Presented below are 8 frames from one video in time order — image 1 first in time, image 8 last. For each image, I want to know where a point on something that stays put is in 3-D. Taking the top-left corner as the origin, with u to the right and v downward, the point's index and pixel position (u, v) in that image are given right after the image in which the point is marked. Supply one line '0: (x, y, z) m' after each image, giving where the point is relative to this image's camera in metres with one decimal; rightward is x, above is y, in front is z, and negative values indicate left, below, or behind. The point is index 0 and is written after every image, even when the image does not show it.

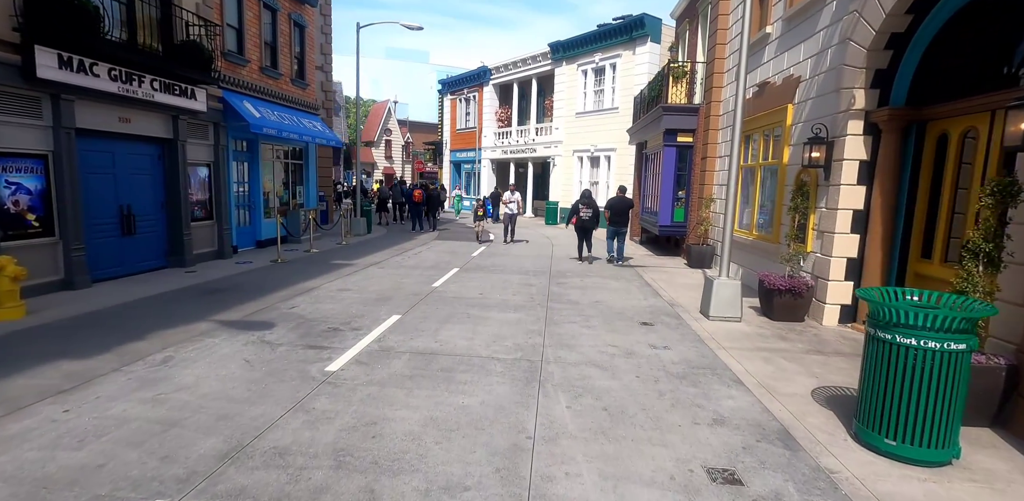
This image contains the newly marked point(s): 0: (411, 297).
0: (-1.6, -0.7, +8.4) m
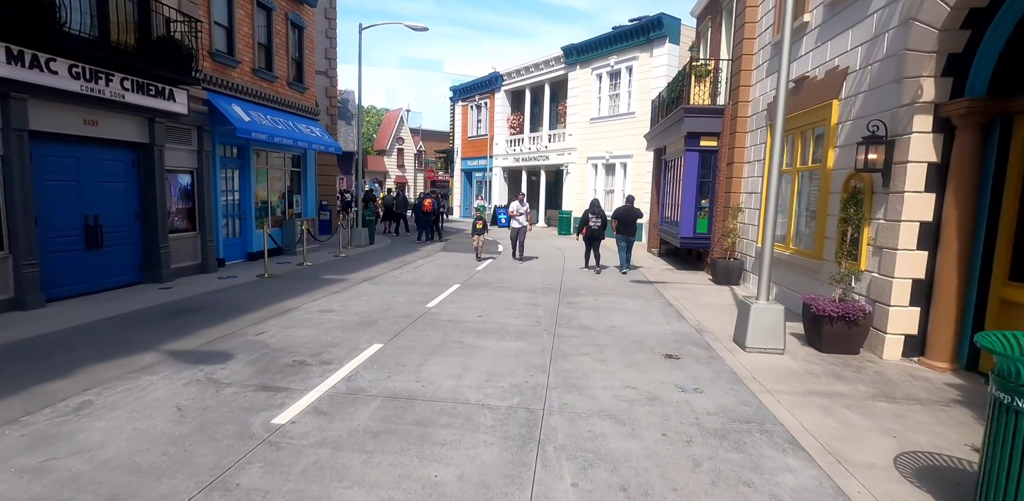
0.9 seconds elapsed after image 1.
0: (-1.6, -1.0, +7.4) m
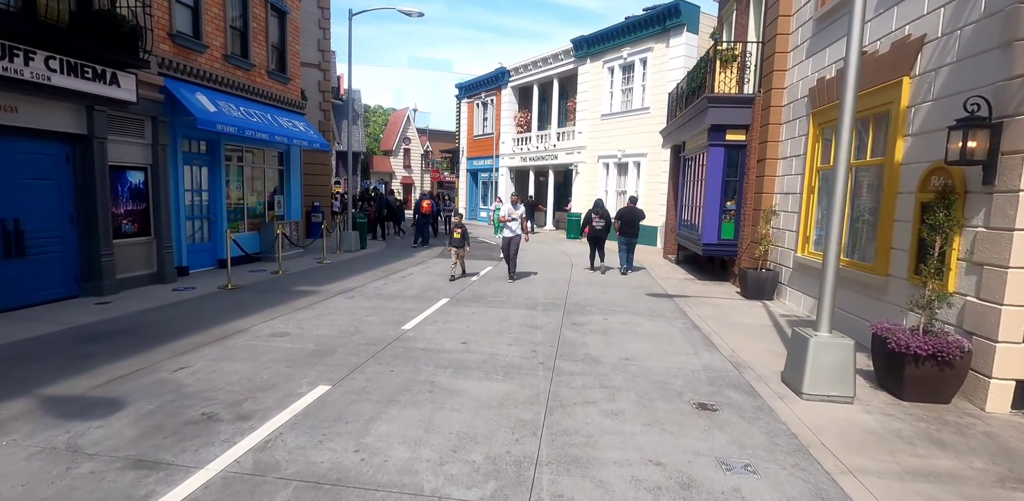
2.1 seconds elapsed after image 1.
0: (-1.7, -1.1, +6.0) m
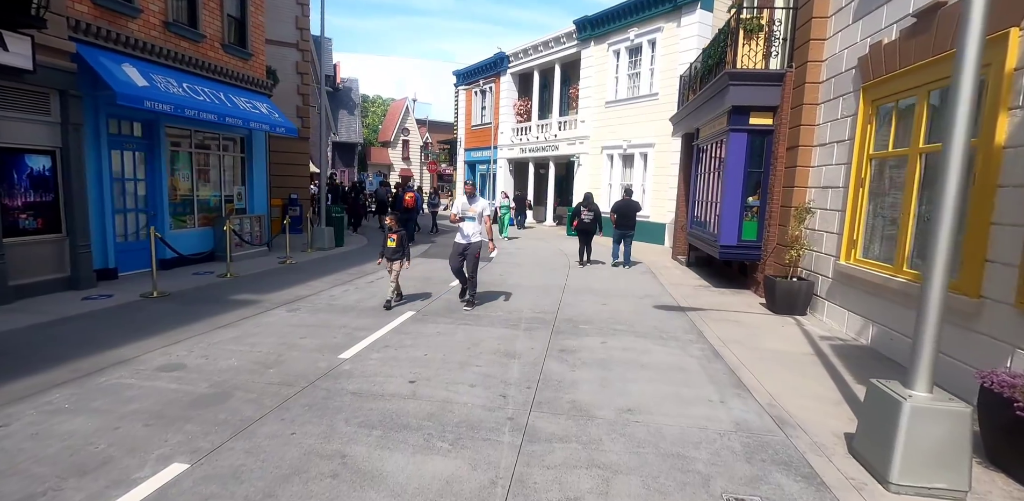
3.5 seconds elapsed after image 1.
0: (-2.0, -1.2, +4.4) m
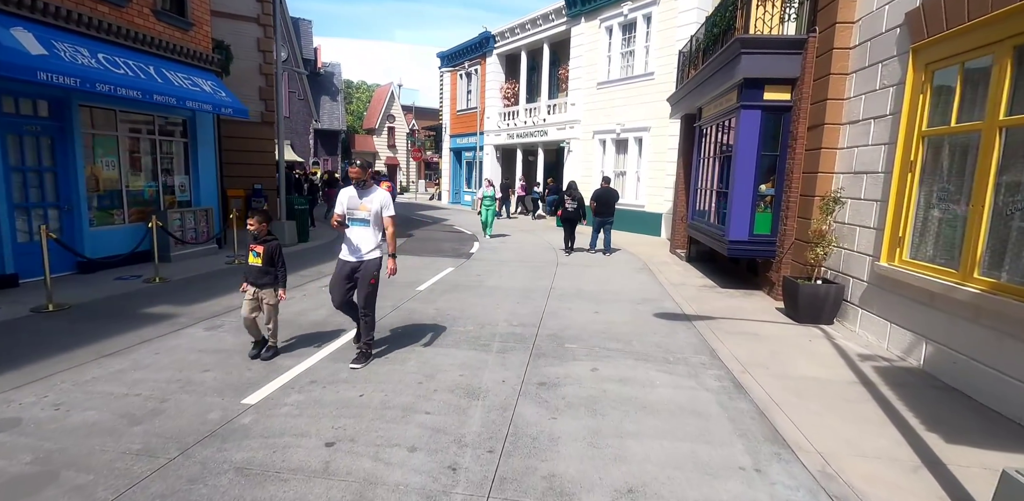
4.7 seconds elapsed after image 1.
0: (-2.3, -1.3, +3.1) m
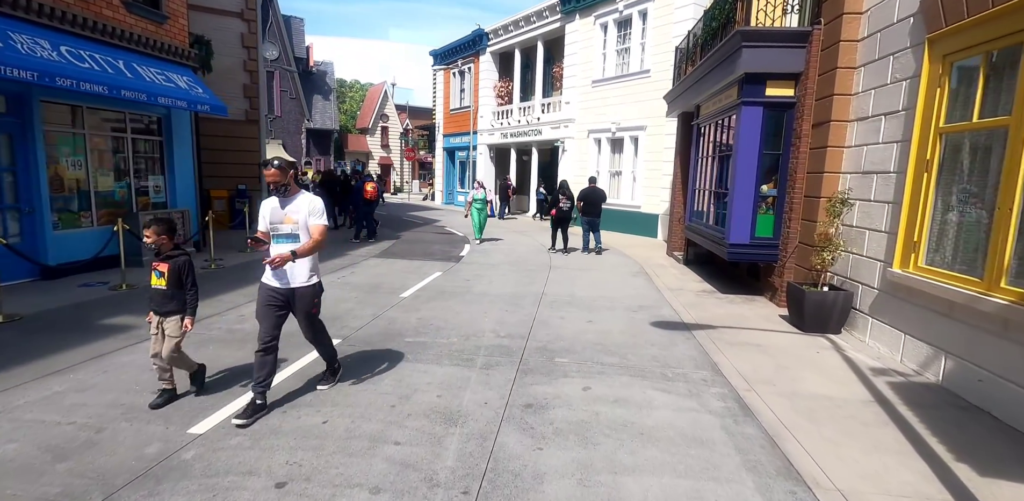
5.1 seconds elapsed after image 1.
0: (-2.4, -1.3, +2.6) m
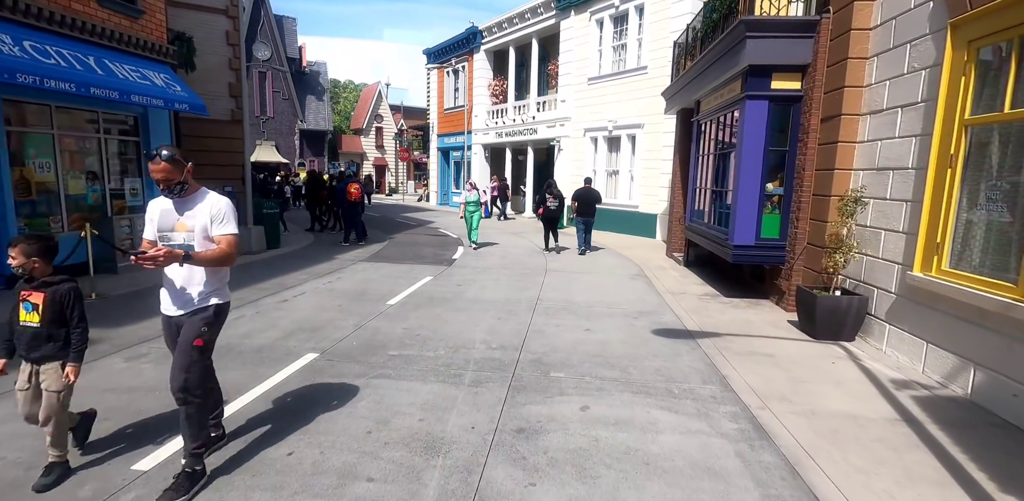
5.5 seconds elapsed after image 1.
0: (-2.5, -1.4, +2.2) m
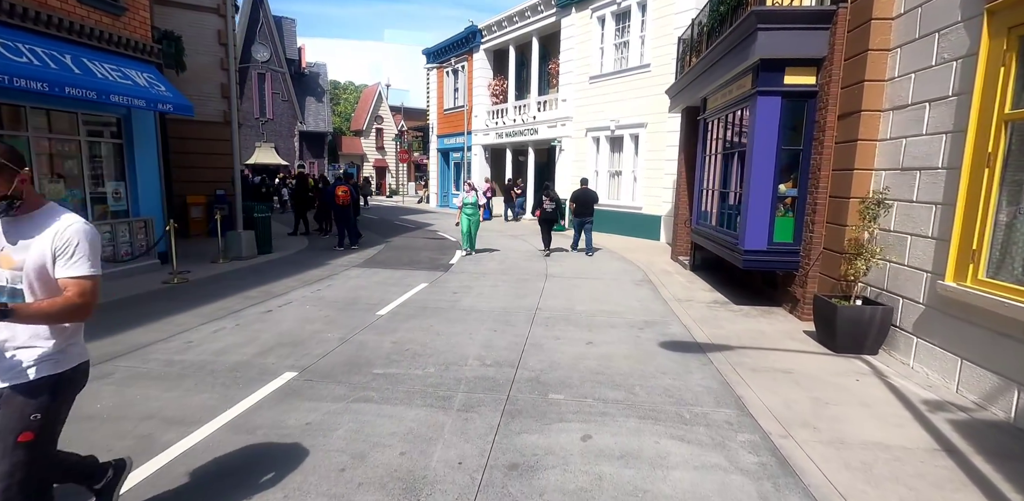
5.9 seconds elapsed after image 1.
0: (-2.5, -1.5, +1.8) m
